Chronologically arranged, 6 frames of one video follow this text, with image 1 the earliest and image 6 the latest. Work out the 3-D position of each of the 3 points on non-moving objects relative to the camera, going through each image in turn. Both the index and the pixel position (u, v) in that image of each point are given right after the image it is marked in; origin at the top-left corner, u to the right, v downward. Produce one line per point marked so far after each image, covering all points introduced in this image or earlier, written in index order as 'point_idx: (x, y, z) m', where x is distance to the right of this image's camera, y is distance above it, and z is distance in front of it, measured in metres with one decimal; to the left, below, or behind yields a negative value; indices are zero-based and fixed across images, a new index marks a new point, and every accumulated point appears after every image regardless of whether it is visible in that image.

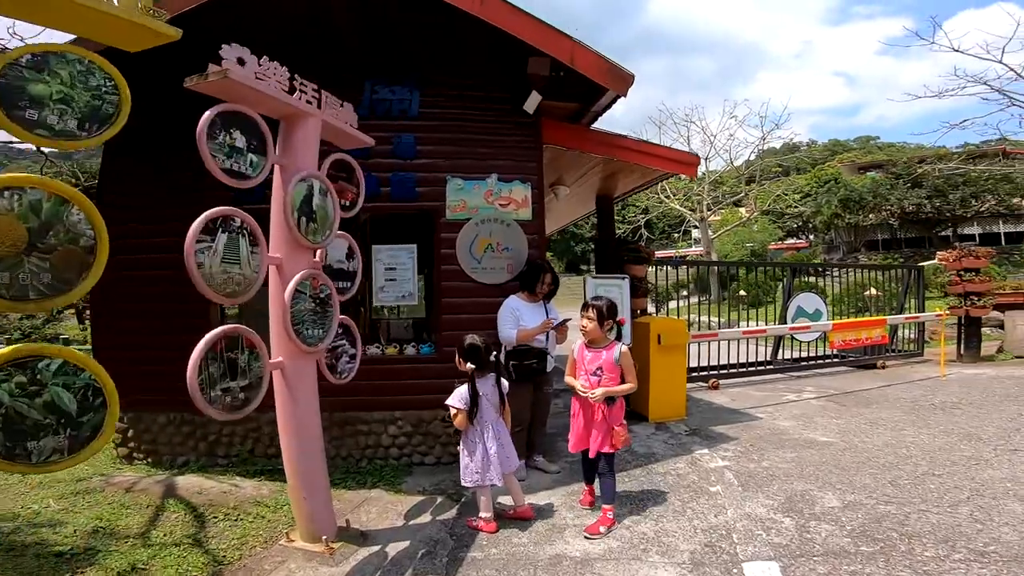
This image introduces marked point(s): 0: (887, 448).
0: (+3.1, -1.3, +5.0) m
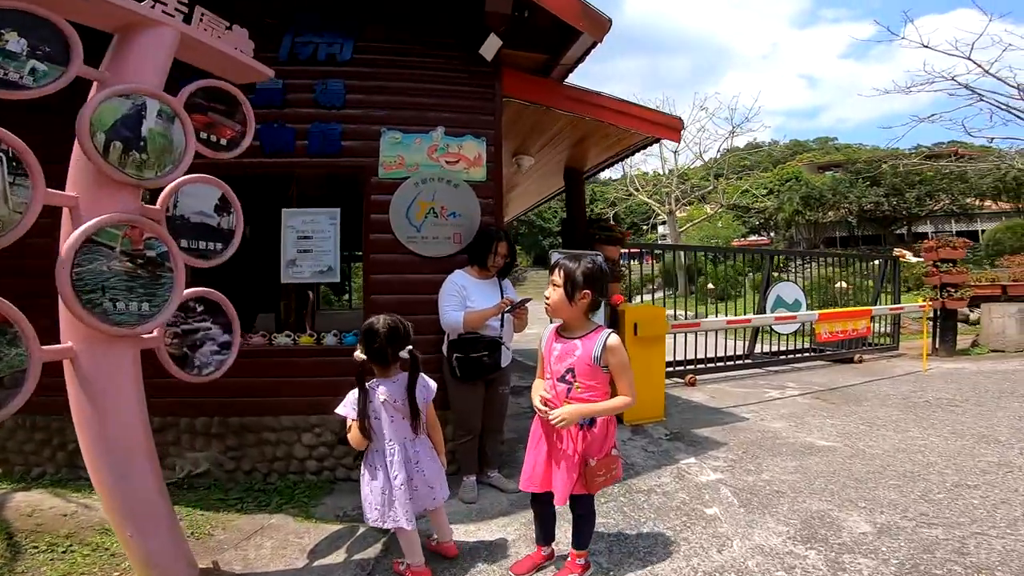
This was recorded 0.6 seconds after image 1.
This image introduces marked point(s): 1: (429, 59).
0: (+2.8, -1.2, +4.3) m
1: (-0.6, +1.6, +4.3) m
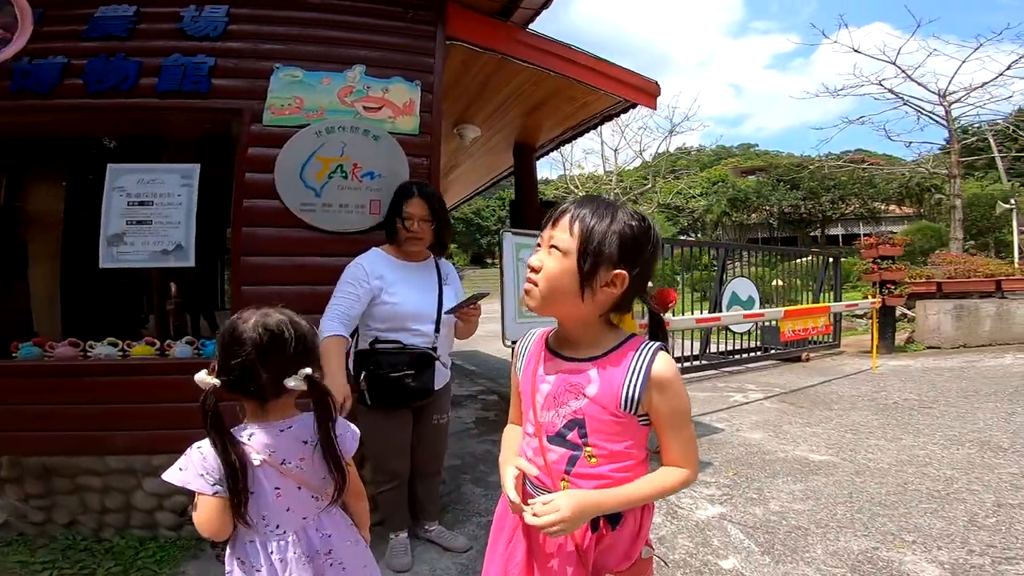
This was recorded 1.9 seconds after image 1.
0: (+2.4, -1.1, +3.7) m
1: (-0.9, +1.7, +3.3) m
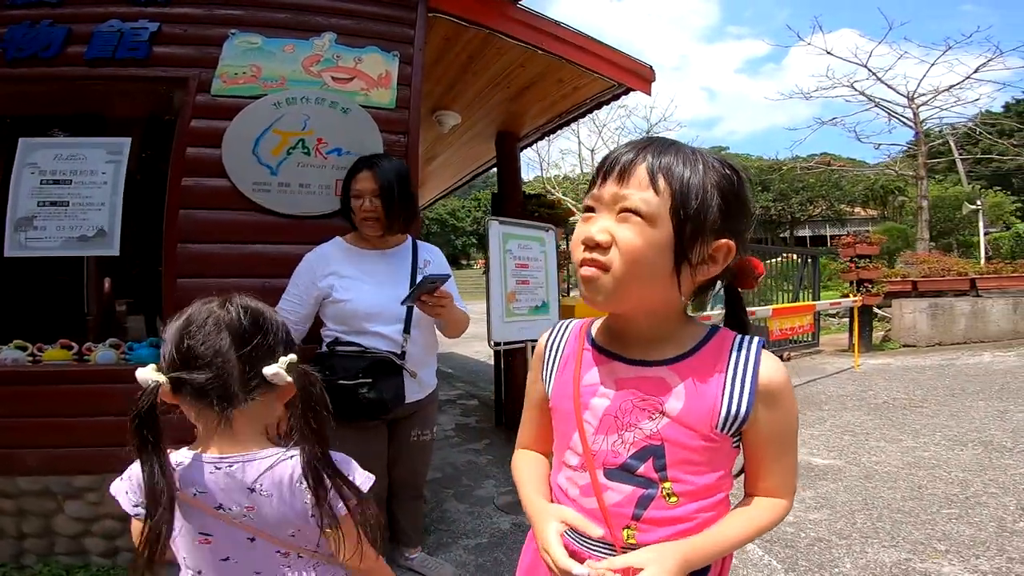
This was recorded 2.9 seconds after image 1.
0: (+2.4, -1.1, +3.6) m
1: (-1.0, +1.7, +3.0) m
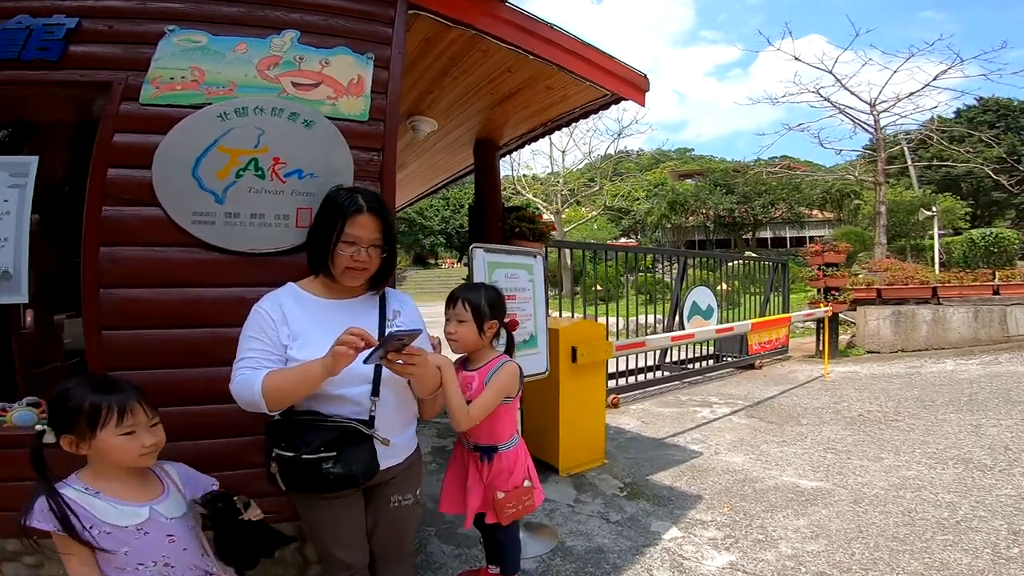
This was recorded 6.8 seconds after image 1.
0: (+2.3, -1.2, +3.5) m
1: (-1.0, +1.6, +2.7) m
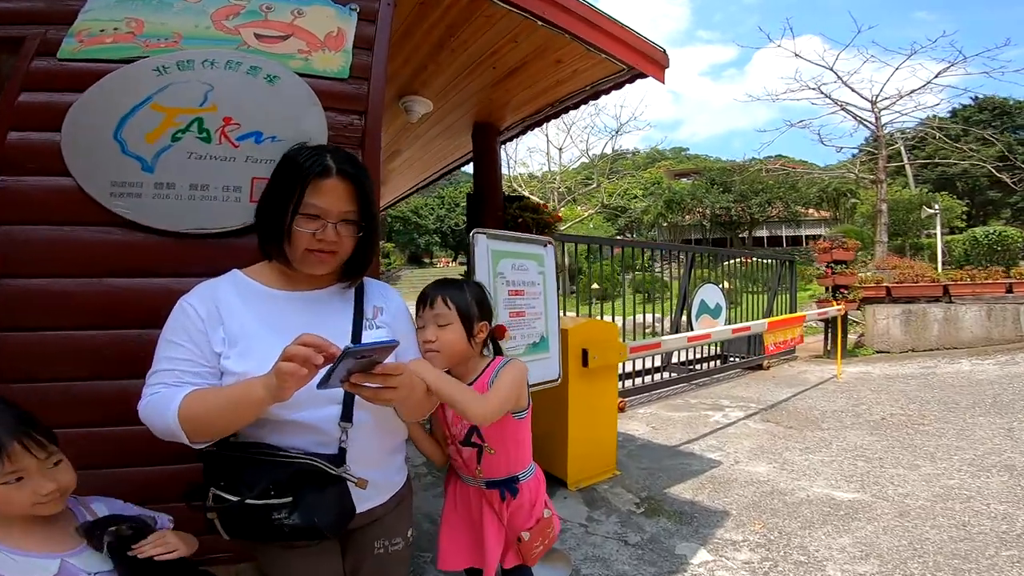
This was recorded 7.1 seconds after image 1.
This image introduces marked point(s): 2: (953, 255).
0: (+2.3, -1.2, +3.2) m
1: (-1.0, +1.6, +2.4) m
2: (+12.3, +0.9, +16.8) m
